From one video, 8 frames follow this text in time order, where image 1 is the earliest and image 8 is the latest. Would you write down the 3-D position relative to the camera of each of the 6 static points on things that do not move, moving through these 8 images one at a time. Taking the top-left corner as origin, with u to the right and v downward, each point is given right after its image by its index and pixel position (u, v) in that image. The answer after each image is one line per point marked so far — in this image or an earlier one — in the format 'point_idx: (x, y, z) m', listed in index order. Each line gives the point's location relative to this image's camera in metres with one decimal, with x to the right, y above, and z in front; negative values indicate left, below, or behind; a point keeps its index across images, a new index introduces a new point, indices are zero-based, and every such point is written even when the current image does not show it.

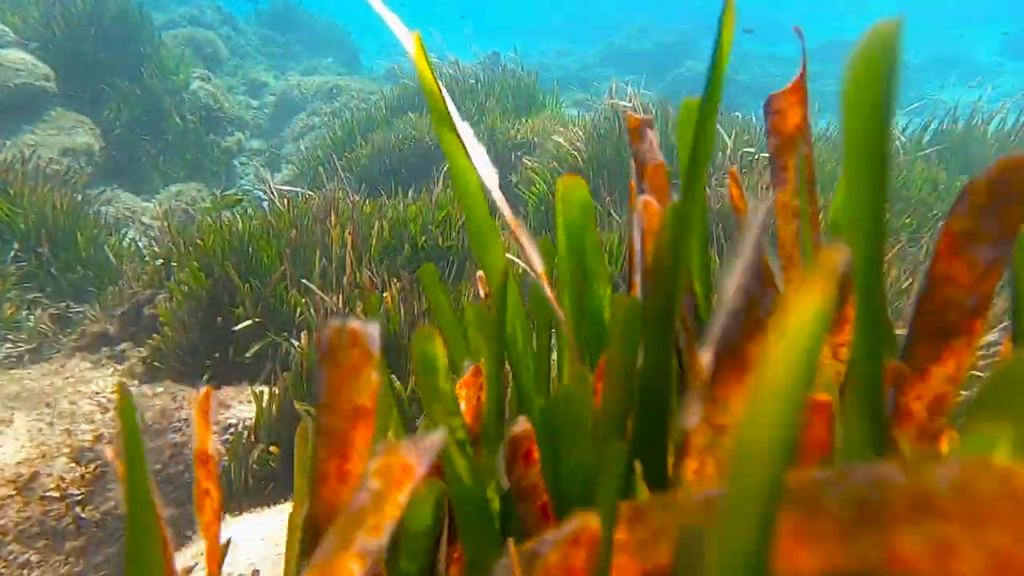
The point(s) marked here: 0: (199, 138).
0: (-5.4, +2.6, +9.5) m
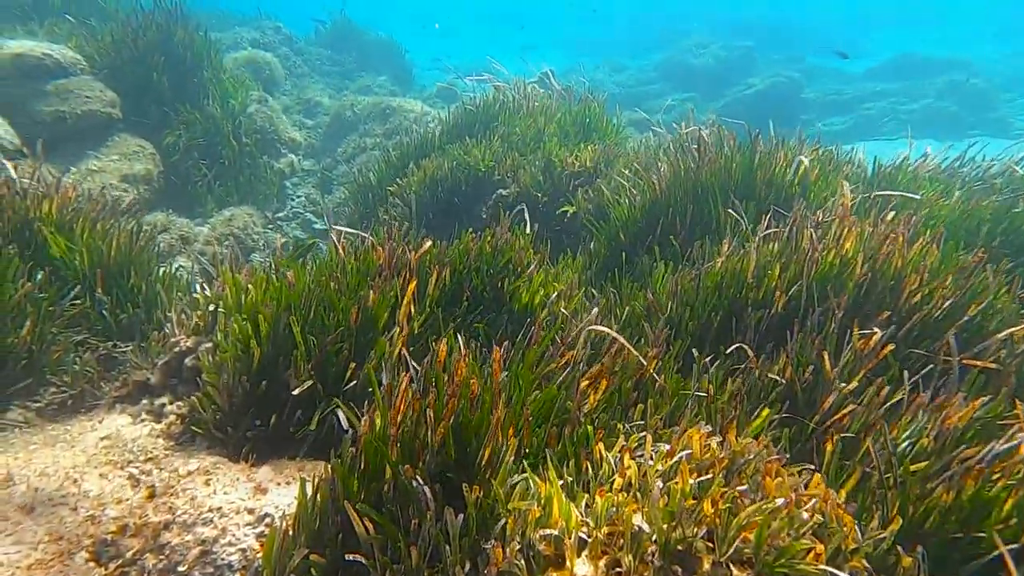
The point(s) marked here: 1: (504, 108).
0: (-4.5, +2.2, +9.5) m
1: (0.0, +3.0, +9.4) m
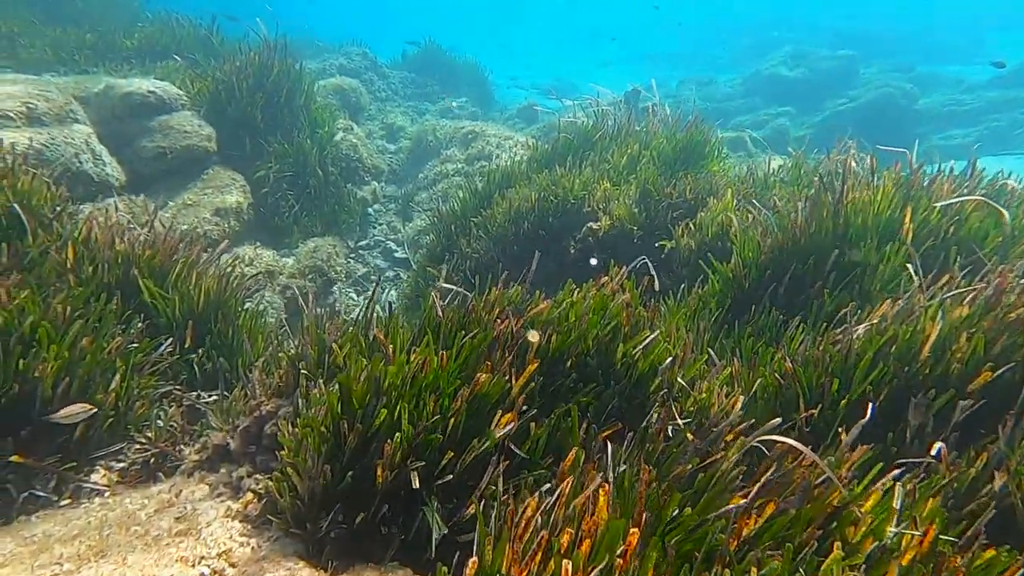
0: (-3.0, +1.7, +9.5) m
1: (+1.4, +2.4, +8.9) m
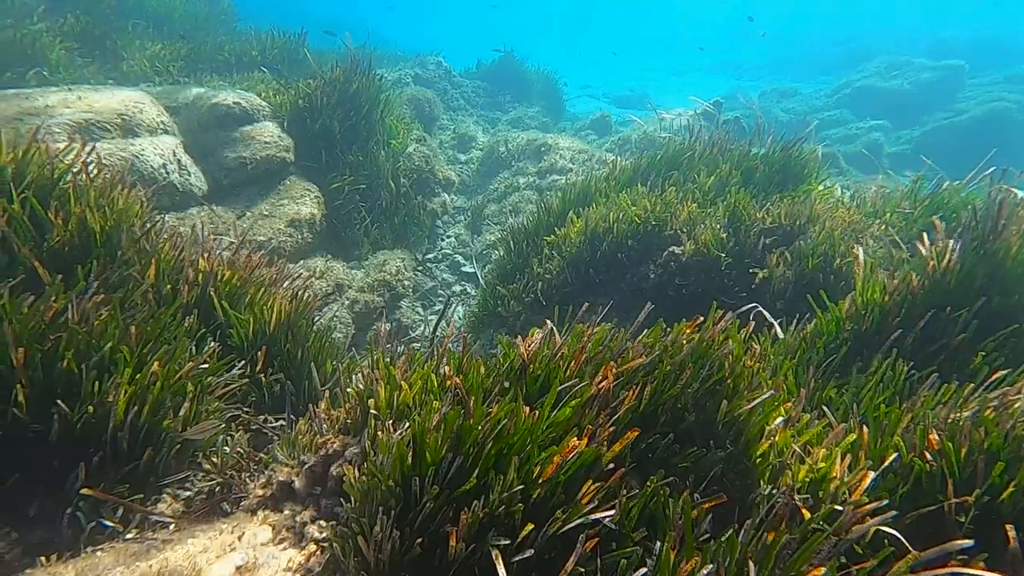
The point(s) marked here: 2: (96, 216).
0: (-1.8, +1.4, +9.5) m
1: (+2.5, +2.0, +8.3) m
2: (-3.3, +0.6, +4.5) m
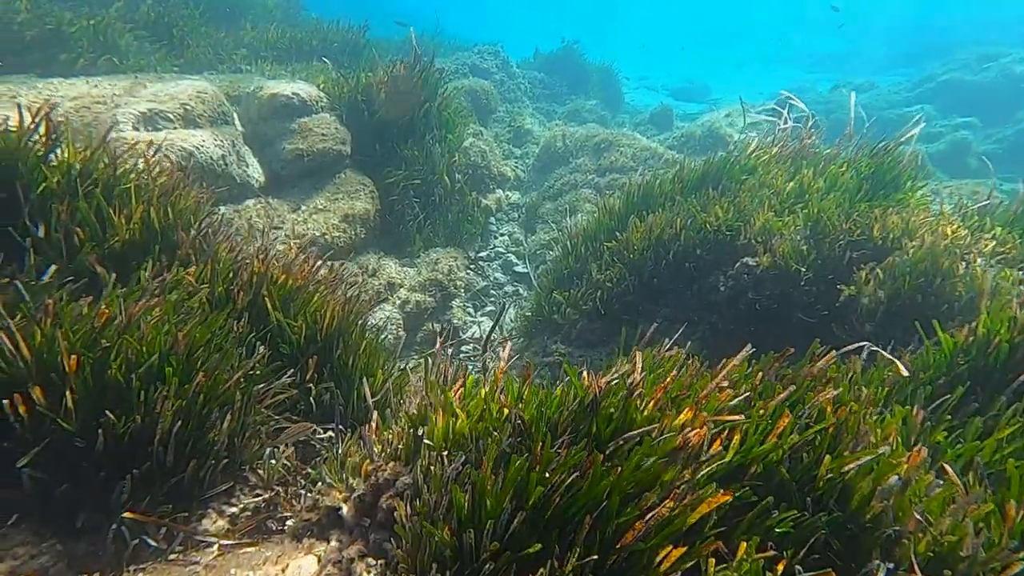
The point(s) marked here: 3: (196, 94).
0: (-0.8, +1.5, +9.2) m
1: (+3.4, +1.9, +7.8) m
2: (-2.8, +0.6, +4.4) m
3: (-4.2, +2.6, +7.4) m
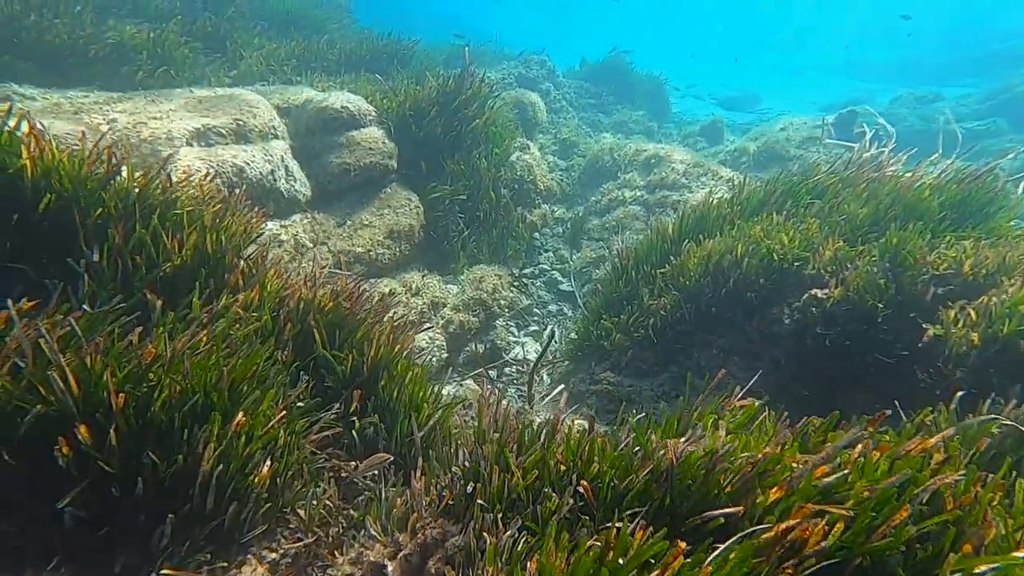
0: (-0.1, +1.2, +9.0) m
1: (+4.1, +1.5, +7.3) m
2: (-2.4, +0.4, +4.3) m
3: (-3.6, +2.4, +7.4) m
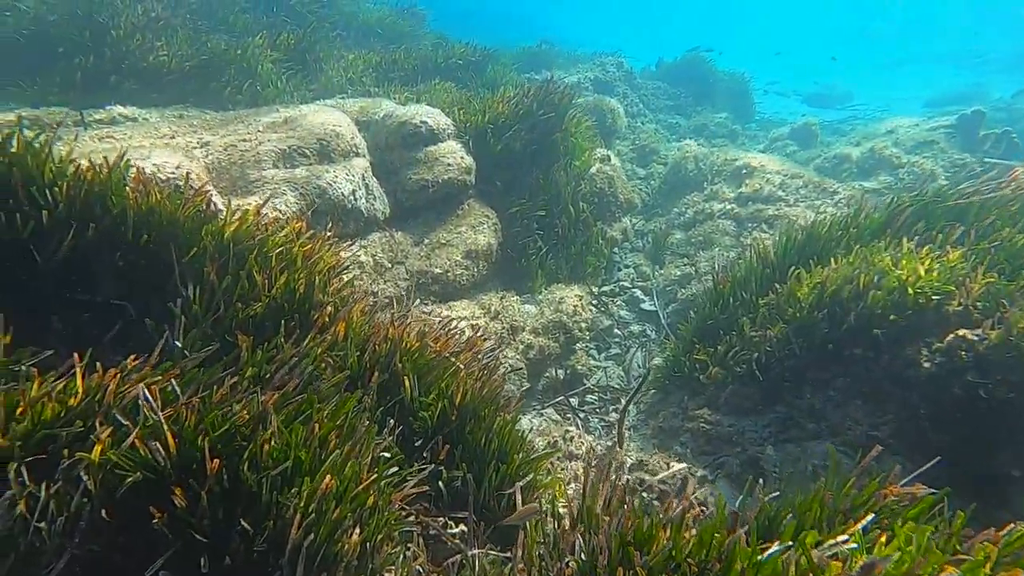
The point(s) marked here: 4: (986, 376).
0: (+1.2, +0.9, +8.6) m
1: (+5.1, +1.2, +6.4) m
2: (-1.7, +0.1, +4.2) m
3: (-2.5, +2.1, +7.4) m
4: (+3.8, -0.7, +4.5) m
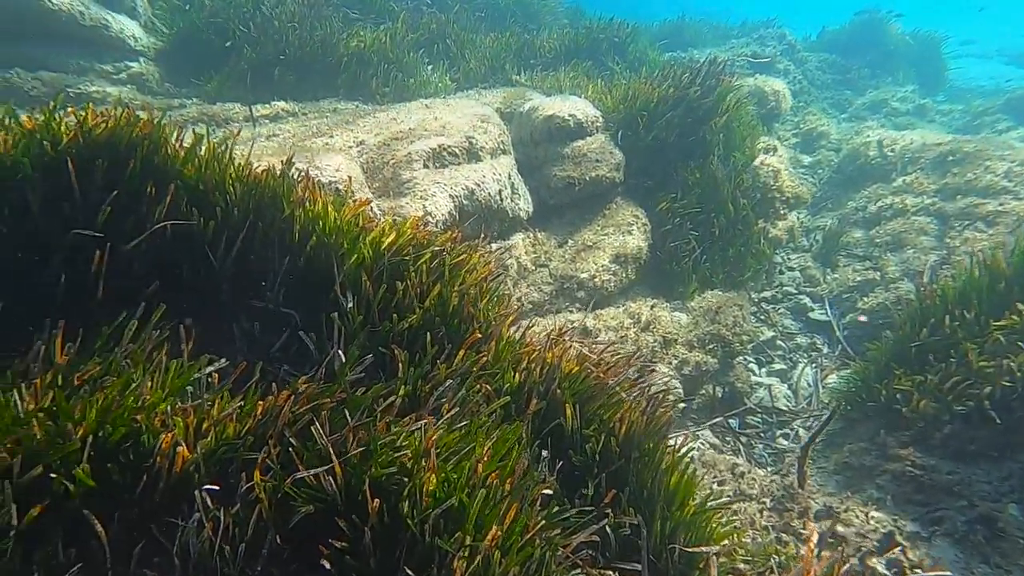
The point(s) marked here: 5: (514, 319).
0: (+3.3, +0.8, +7.7) m
1: (+6.6, +1.0, +4.7) m
2: (-0.5, 0.0, +4.0) m
3: (-0.5, +2.1, +7.2) m
4: (+5.0, -0.9, +3.1) m
5: (0.0, -0.2, +4.2) m
